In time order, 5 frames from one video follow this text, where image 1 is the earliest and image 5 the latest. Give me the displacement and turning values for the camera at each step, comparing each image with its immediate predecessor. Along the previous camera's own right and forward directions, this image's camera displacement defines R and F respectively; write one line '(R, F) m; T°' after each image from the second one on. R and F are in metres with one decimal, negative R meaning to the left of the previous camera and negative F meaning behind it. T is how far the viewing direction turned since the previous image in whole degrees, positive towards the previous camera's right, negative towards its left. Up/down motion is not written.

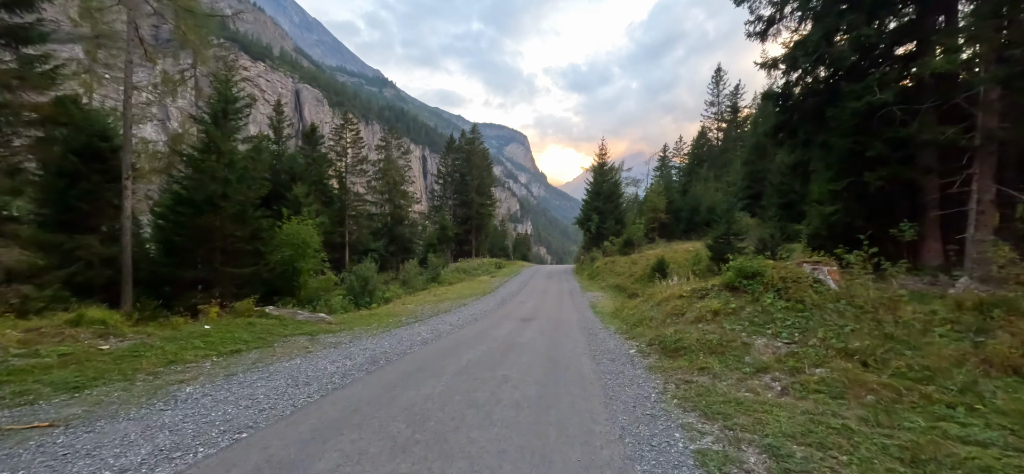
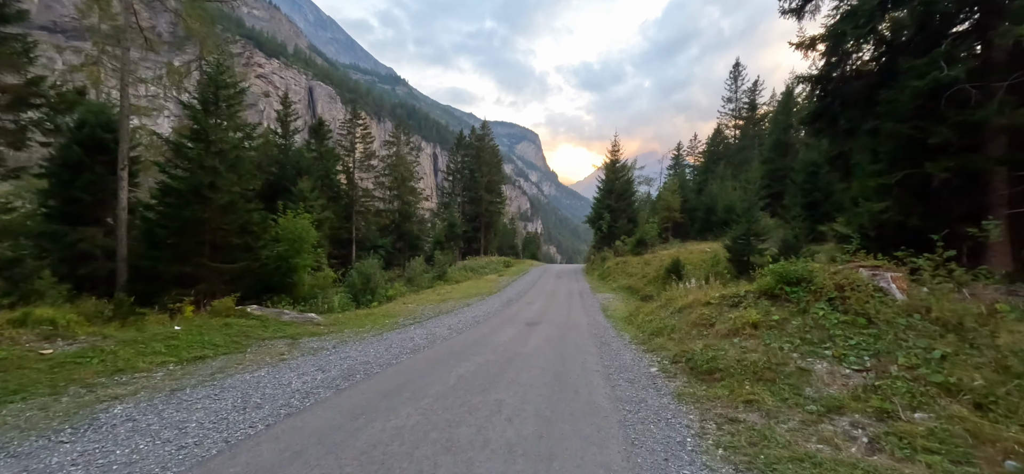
(+0.1, +1.2) m; -1°
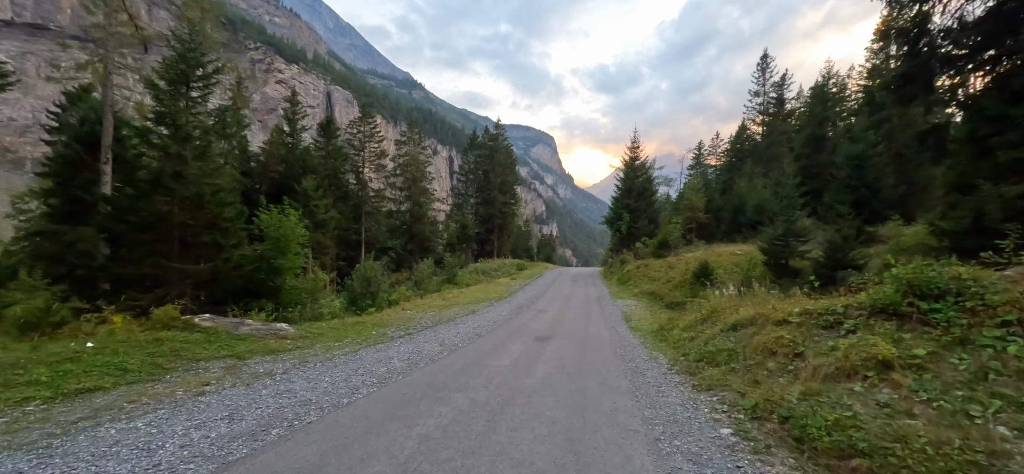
(+0.2, +2.3) m; -2°
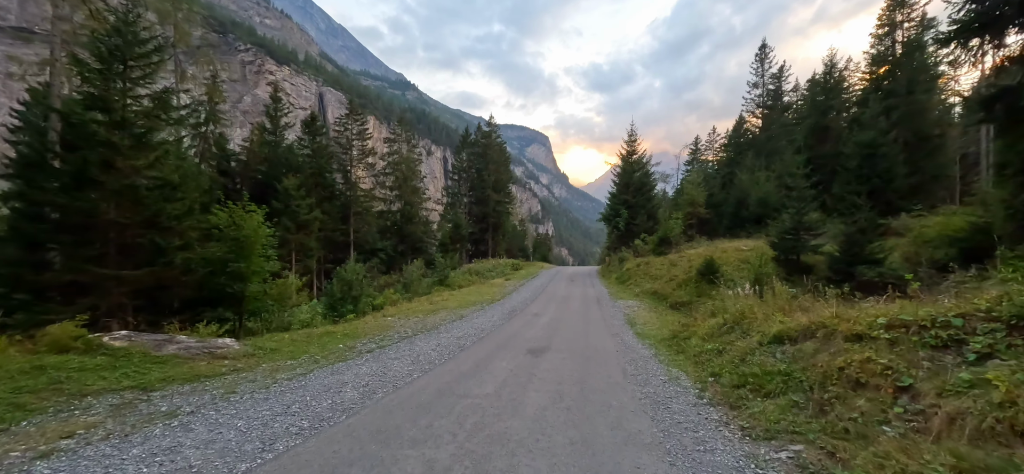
(+0.2, +1.7) m; +1°
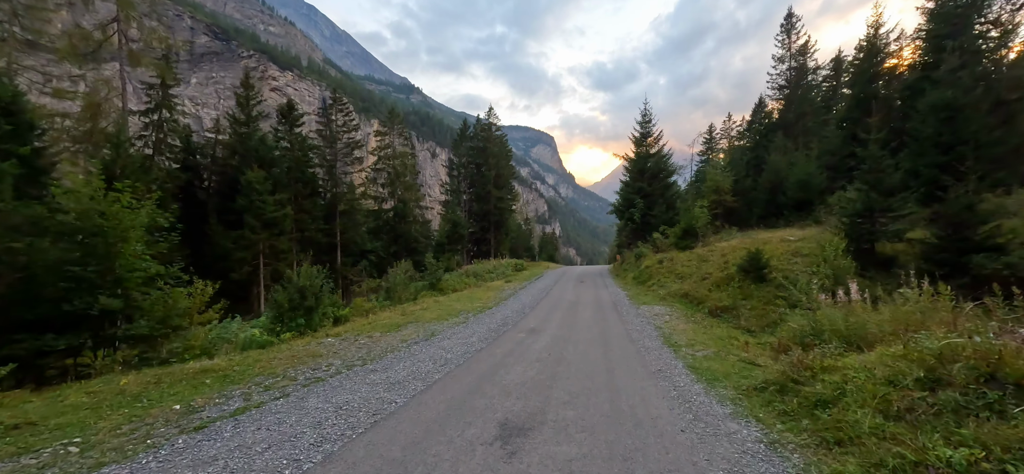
(+0.6, +4.8) m; -1°
